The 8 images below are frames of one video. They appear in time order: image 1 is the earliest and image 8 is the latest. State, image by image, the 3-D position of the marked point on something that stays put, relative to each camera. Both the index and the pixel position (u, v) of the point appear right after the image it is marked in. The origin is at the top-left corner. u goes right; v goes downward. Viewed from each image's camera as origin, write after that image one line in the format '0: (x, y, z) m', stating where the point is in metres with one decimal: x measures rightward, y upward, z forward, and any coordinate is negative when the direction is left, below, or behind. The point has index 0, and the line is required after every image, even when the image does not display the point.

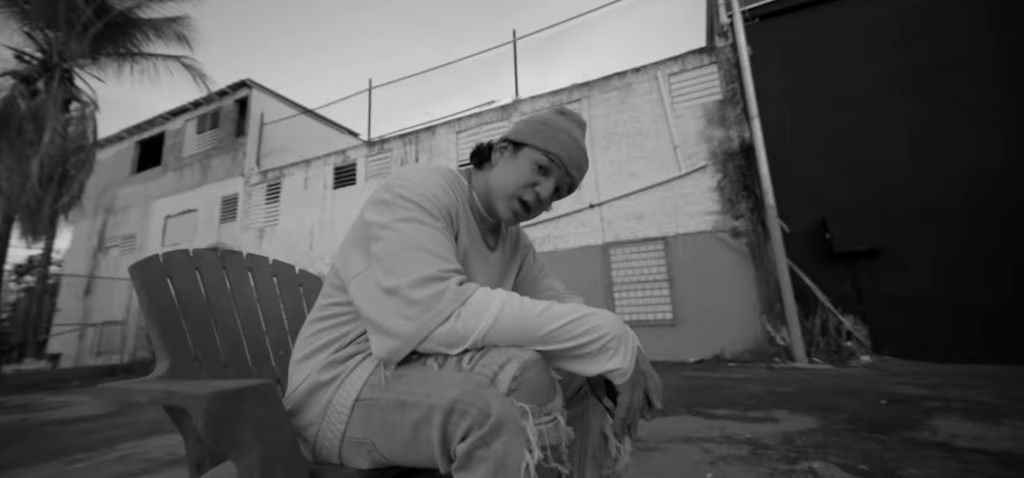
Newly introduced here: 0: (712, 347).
0: (+2.7, -1.5, +5.9) m
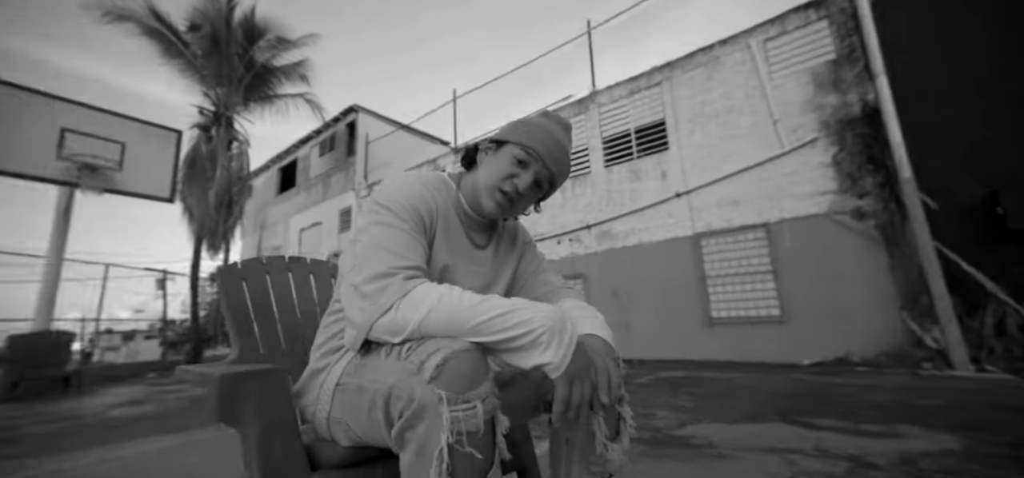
0: (+3.8, -1.3, +5.1) m
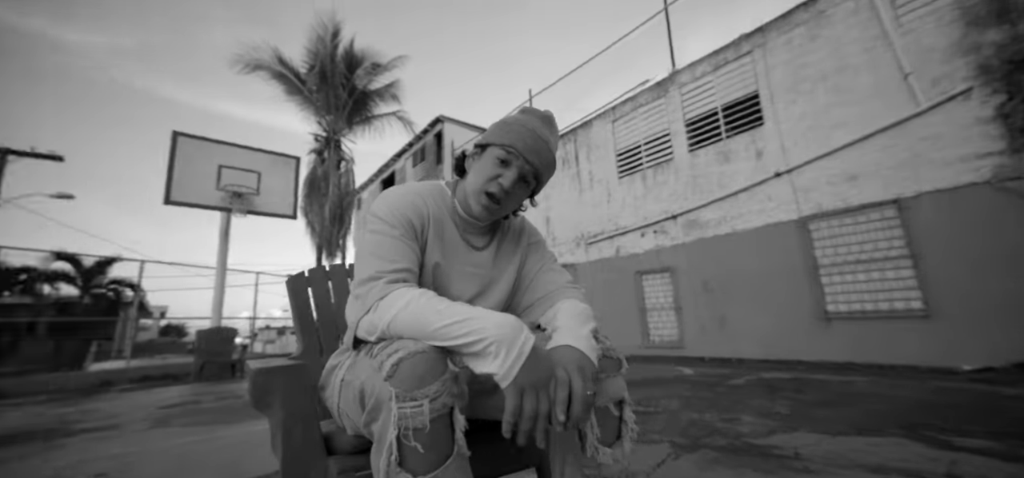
0: (+4.6, -1.0, +4.1) m
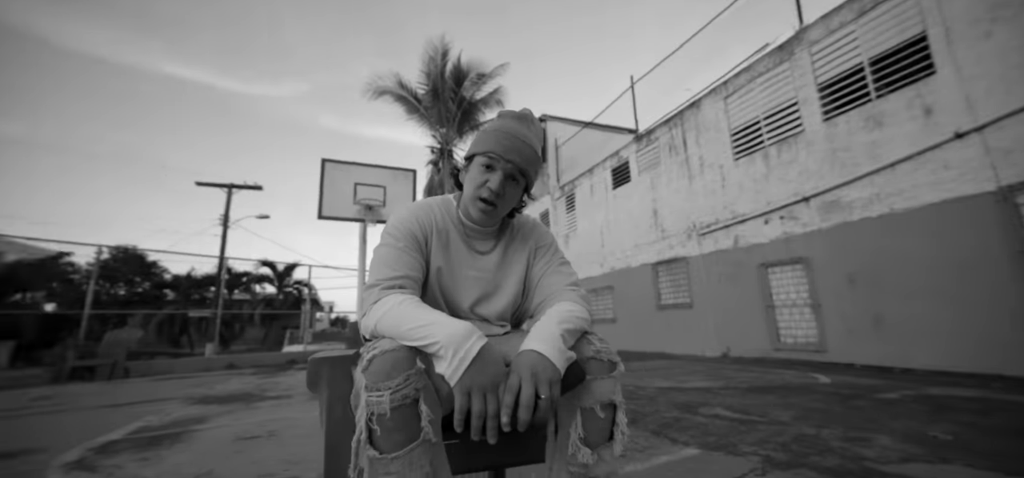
0: (+5.2, -0.8, +2.6) m
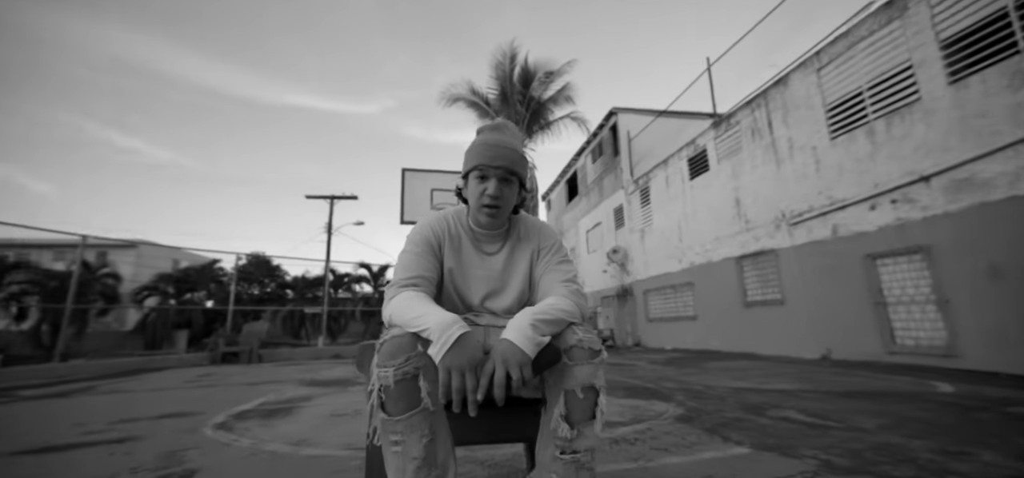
0: (+5.4, -0.6, +1.6) m
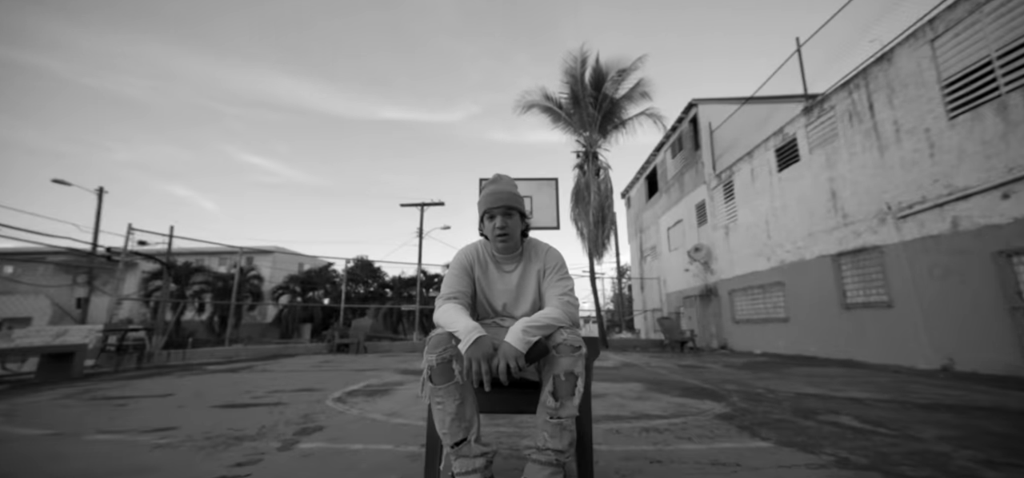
0: (+5.5, -0.6, +0.9) m
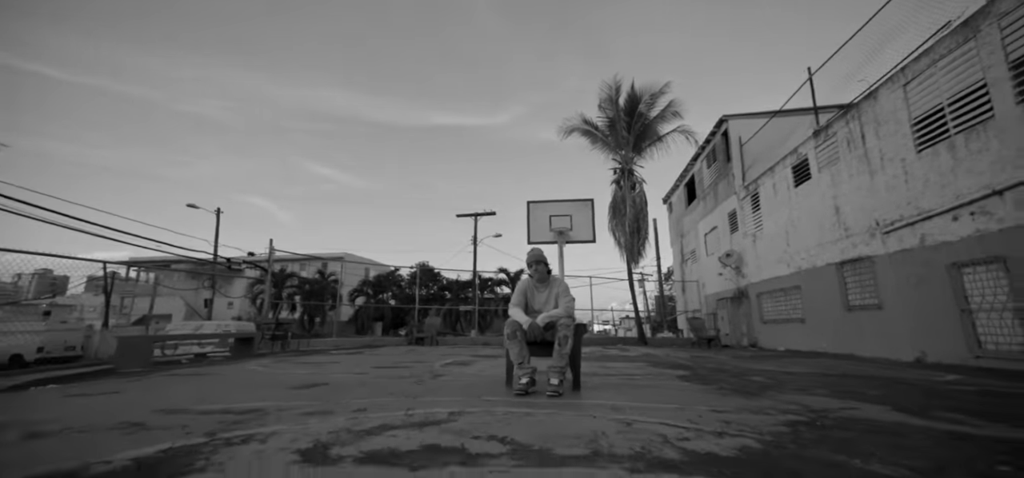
0: (+5.6, -0.8, +1.9) m
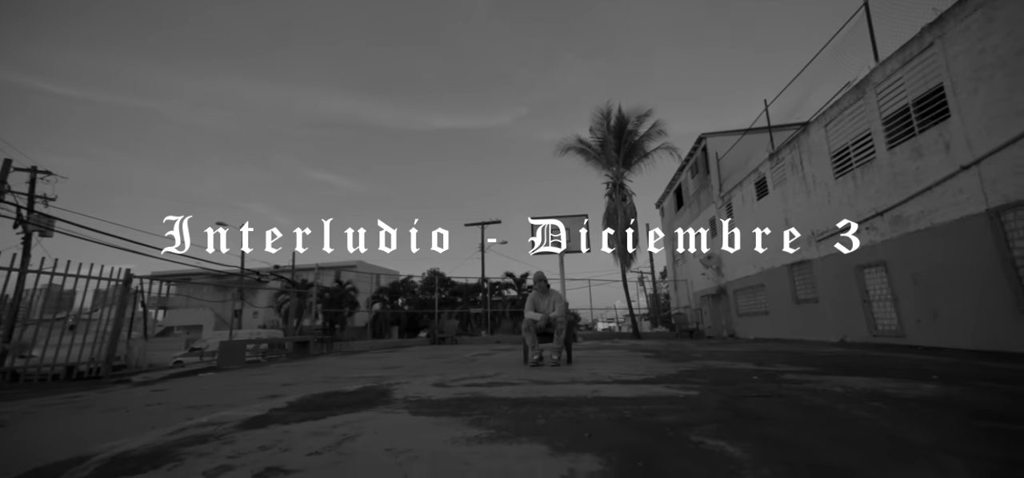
0: (+5.8, -0.9, +3.5) m
